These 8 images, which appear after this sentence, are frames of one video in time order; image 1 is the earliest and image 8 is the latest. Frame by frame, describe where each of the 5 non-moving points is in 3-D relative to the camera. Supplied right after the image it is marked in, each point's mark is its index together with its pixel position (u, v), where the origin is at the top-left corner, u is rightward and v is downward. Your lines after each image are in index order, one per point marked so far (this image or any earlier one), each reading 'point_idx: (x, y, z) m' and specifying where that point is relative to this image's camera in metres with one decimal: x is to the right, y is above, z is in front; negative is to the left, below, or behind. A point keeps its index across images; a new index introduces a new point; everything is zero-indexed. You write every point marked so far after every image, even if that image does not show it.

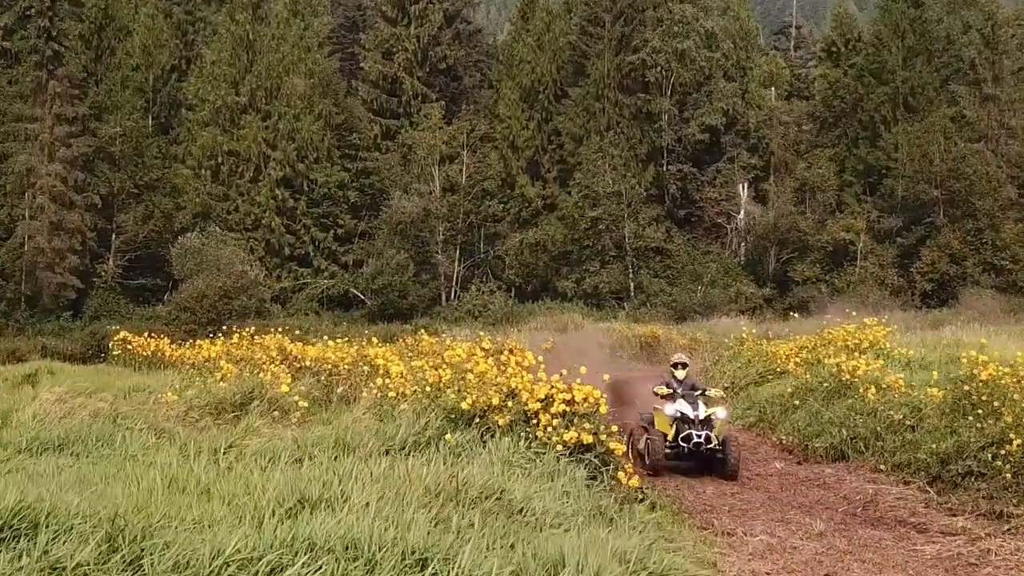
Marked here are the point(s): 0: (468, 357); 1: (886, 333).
0: (-0.3, -0.5, +9.5) m
1: (+3.7, -0.4, +14.1) m
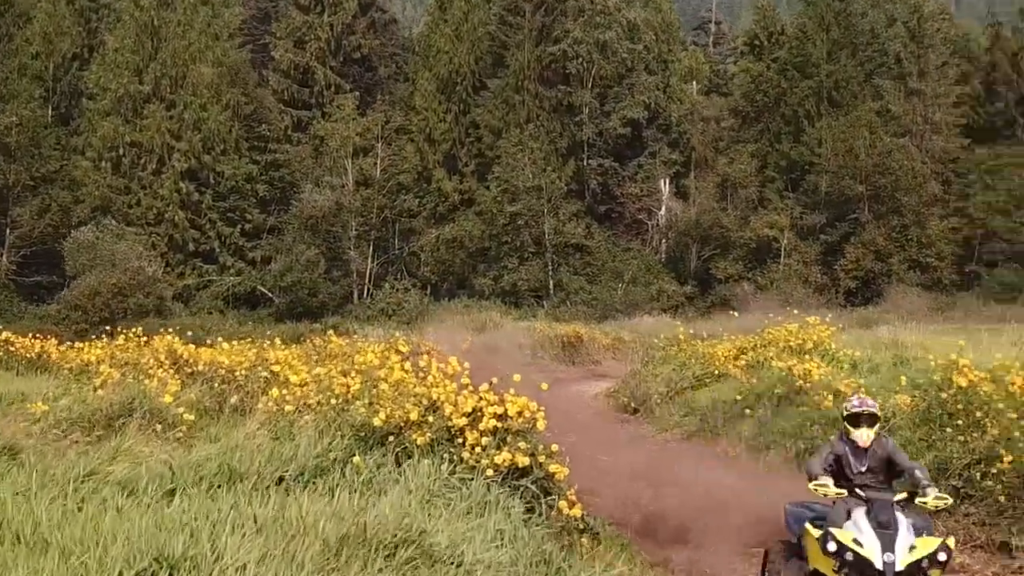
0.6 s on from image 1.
0: (-0.8, -0.4, +8.4) m
1: (+2.9, -0.4, +13.2) m
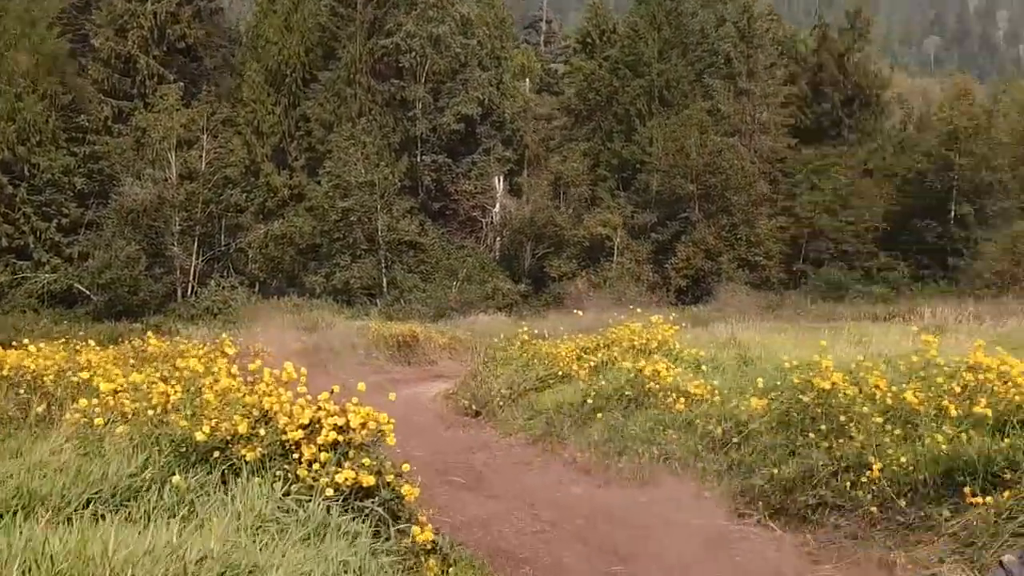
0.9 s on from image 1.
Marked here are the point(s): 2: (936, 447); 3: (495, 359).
0: (-1.6, -0.4, +7.7) m
1: (+1.5, -0.4, +12.9) m
2: (+1.9, -0.7, +6.3) m
3: (-0.2, -0.7, +13.7) m
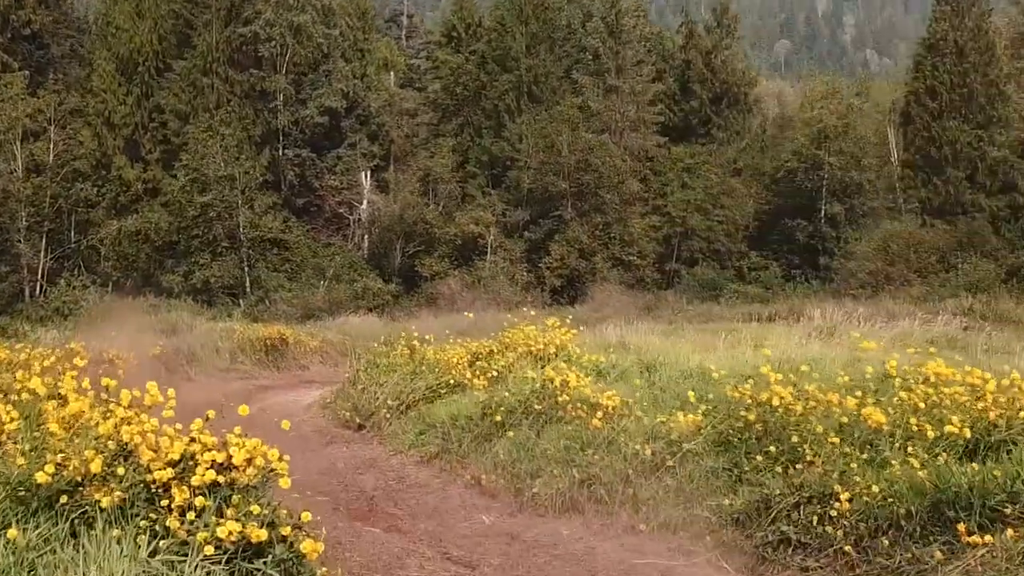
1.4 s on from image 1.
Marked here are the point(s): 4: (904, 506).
0: (-2.1, -0.4, +6.5) m
1: (+0.5, -0.4, +12.0) m
2: (+1.5, -0.7, +5.5) m
3: (-1.2, -0.7, +12.7) m
4: (+1.4, -0.8, +5.3) m
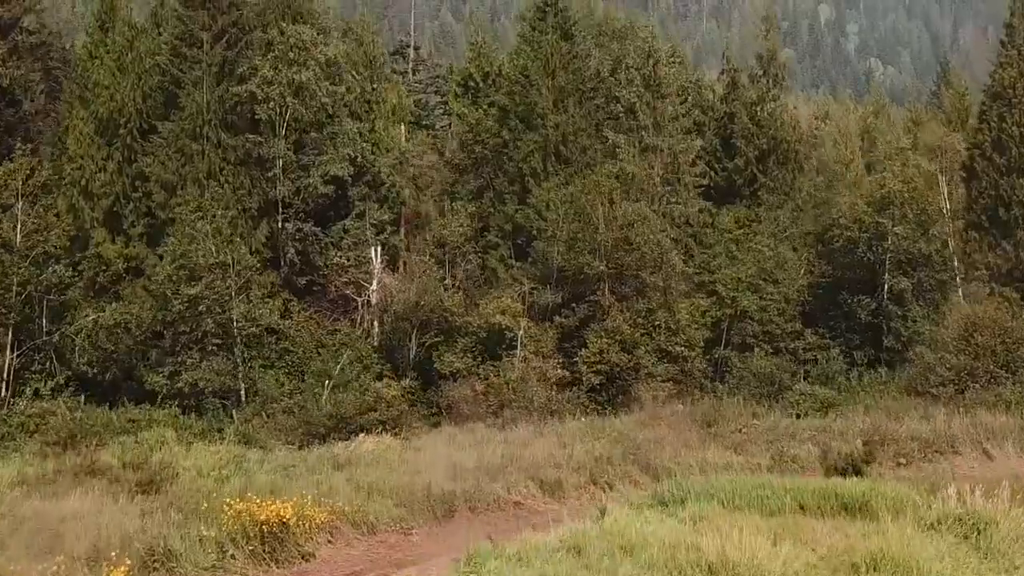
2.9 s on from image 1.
0: (-1.5, -2.1, +2.9) m
1: (+1.1, -2.1, +8.5) m
2: (+2.1, -2.4, +1.9) m
3: (-0.6, -2.4, +9.1) m
4: (+2.0, -2.5, +1.7) m
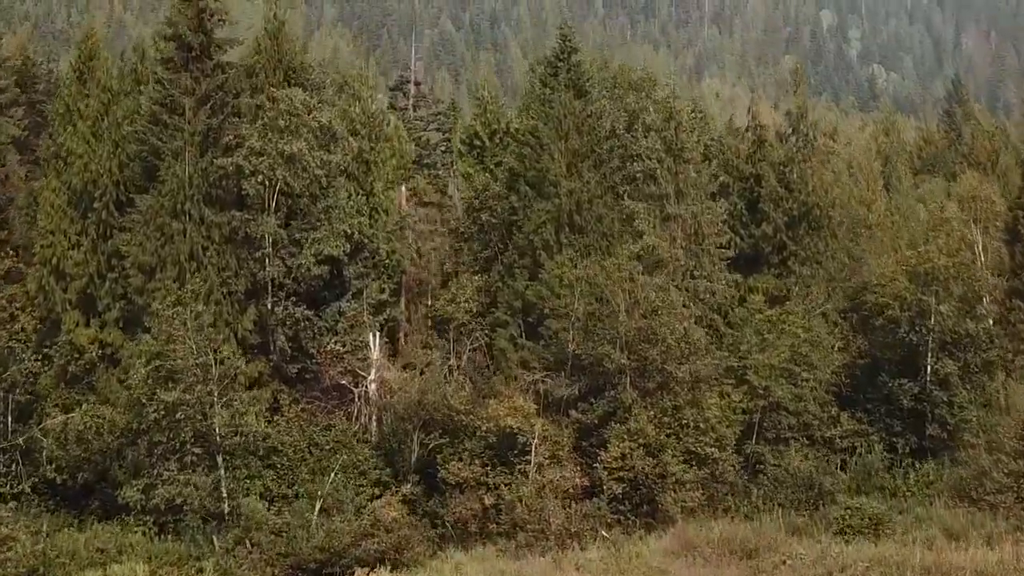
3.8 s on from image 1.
0: (-1.3, -3.7, +0.5) m
1: (+1.3, -3.6, +6.1) m
2: (+2.3, -3.9, -0.5) m
3: (-0.4, -3.9, +6.7) m
4: (+2.2, -4.0, -0.7) m
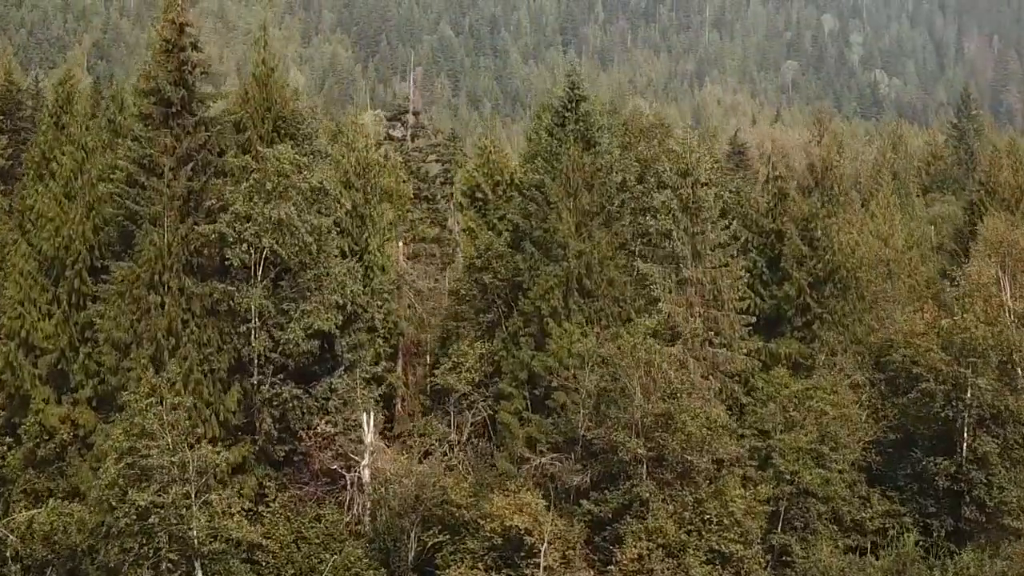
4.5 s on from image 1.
0: (-1.2, -4.9, -1.4) m
1: (+1.4, -4.9, +4.1) m
2: (+2.4, -5.2, -2.4) m
3: (-0.3, -5.2, +4.7) m
4: (+2.3, -5.2, -2.7) m
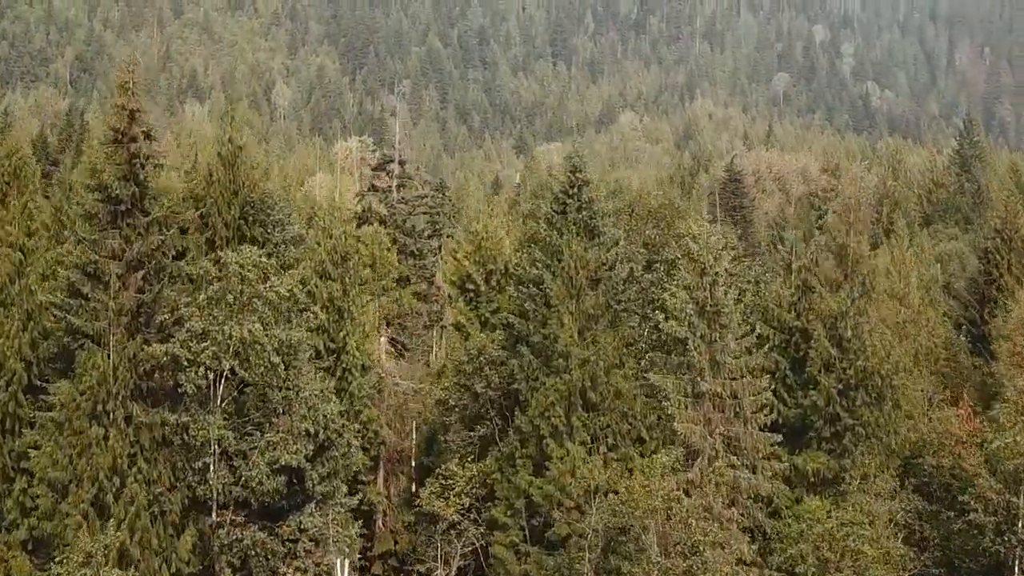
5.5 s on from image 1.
0: (-1.0, -6.7, -4.4) m
1: (+1.5, -6.7, +1.2) m
2: (+2.6, -6.9, -5.4) m
3: (-0.2, -7.0, +1.8) m
4: (+2.5, -7.0, -5.6) m
